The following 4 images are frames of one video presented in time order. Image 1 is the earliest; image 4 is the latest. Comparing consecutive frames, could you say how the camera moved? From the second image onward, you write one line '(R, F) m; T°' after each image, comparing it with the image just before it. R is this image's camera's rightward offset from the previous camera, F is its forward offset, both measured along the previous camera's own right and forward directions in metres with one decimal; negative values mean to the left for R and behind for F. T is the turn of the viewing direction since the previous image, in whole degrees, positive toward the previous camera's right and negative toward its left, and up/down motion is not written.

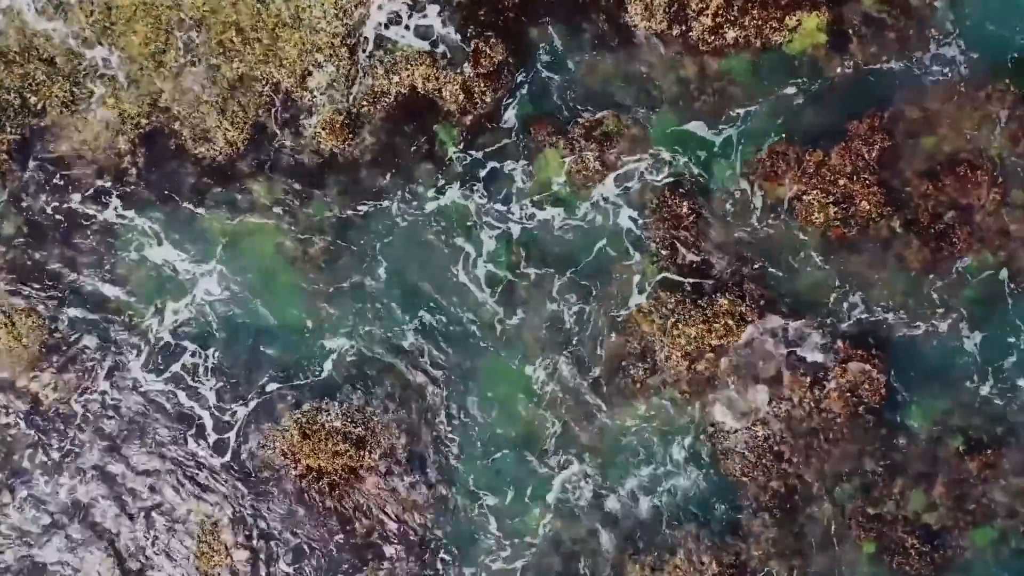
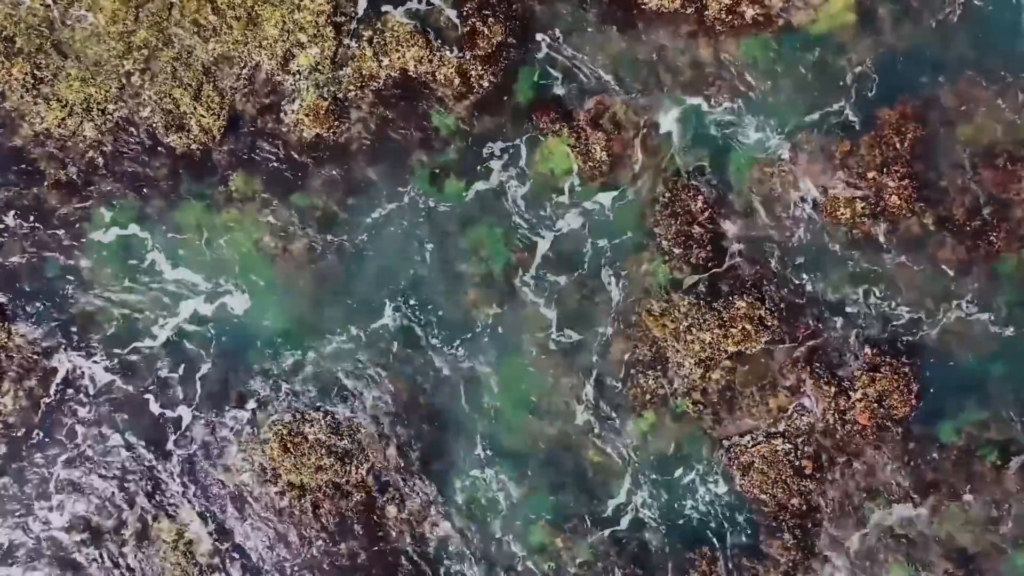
(+0.2, +2.0) m; 0°
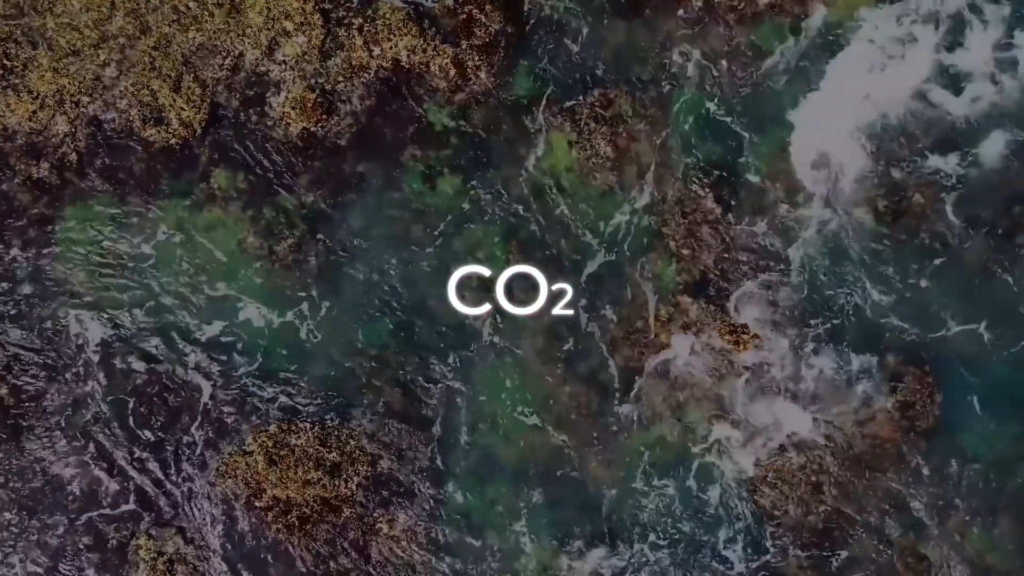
(+0.2, +1.4) m; 0°
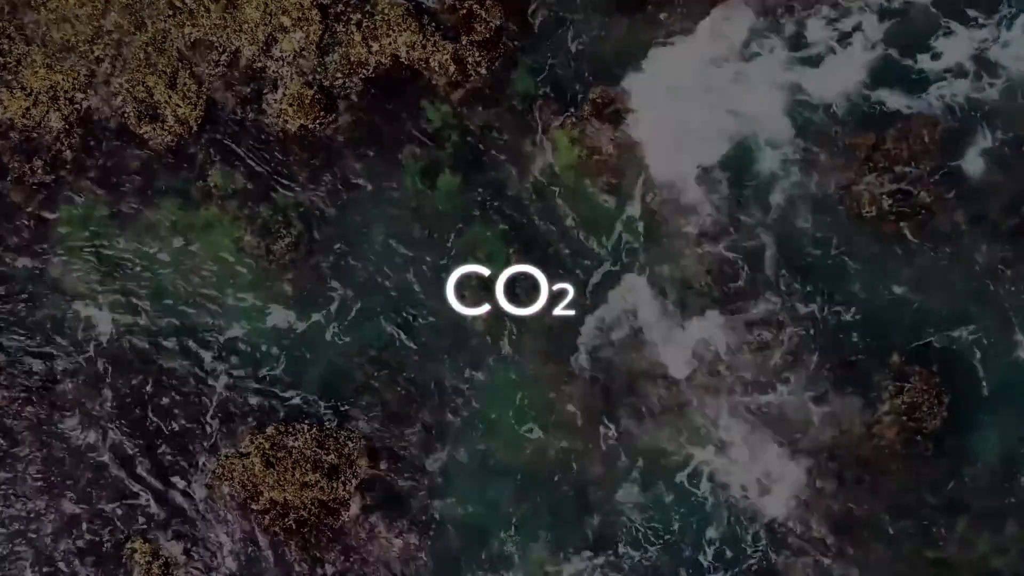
(0.0, +0.3) m; 0°
